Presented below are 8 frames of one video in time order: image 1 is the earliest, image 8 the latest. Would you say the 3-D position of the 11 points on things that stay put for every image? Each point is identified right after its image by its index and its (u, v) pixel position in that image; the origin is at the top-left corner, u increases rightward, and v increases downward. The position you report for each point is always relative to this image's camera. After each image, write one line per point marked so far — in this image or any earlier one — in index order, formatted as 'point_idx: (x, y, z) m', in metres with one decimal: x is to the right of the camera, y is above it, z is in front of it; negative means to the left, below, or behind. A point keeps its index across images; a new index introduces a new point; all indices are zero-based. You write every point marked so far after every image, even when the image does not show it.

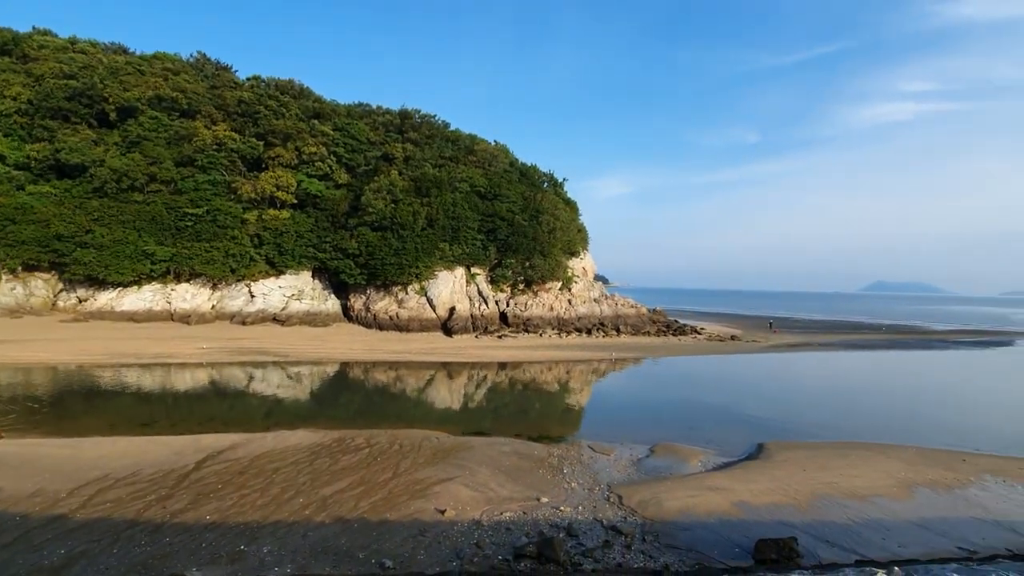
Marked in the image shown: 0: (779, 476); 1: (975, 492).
0: (+3.8, -2.7, +7.7) m
1: (+6.3, -2.8, +7.4) m
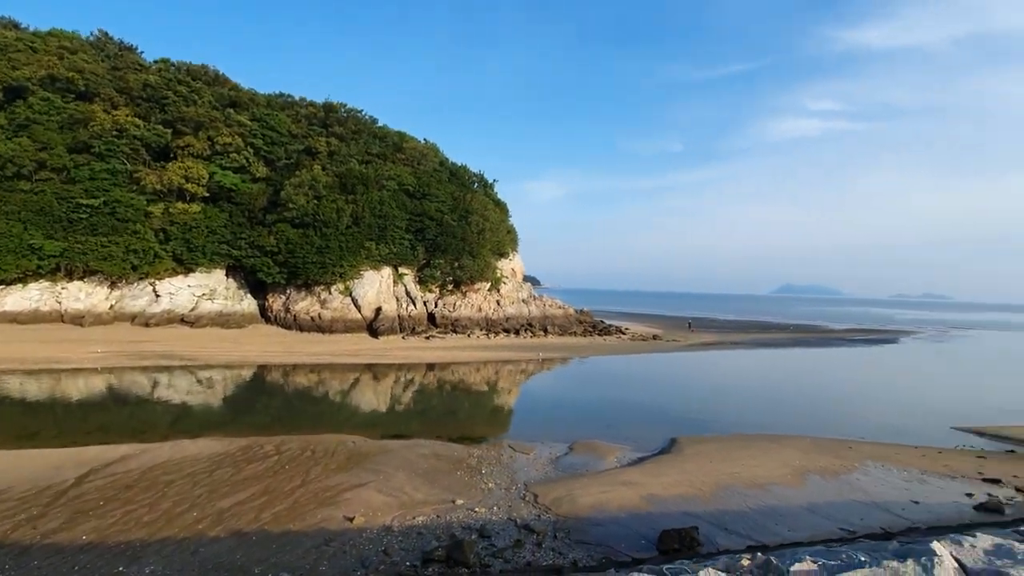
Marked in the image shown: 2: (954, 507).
0: (+2.6, -2.7, +8.1) m
1: (+5.1, -2.8, +8.0) m
2: (+5.6, -2.8, +6.8) m
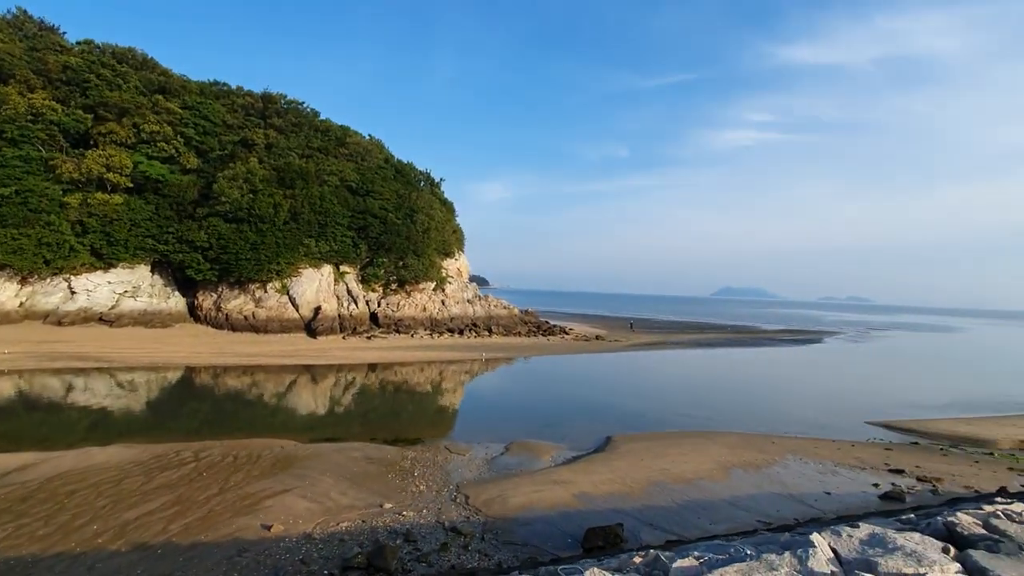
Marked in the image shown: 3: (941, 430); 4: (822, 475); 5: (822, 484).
0: (+1.6, -2.7, +8.2) m
1: (+4.1, -2.8, +8.4) m
2: (+4.7, -2.8, +7.3) m
3: (+9.6, -3.2, +12.0) m
4: (+4.7, -2.8, +8.2) m
5: (+4.5, -2.8, +7.8) m
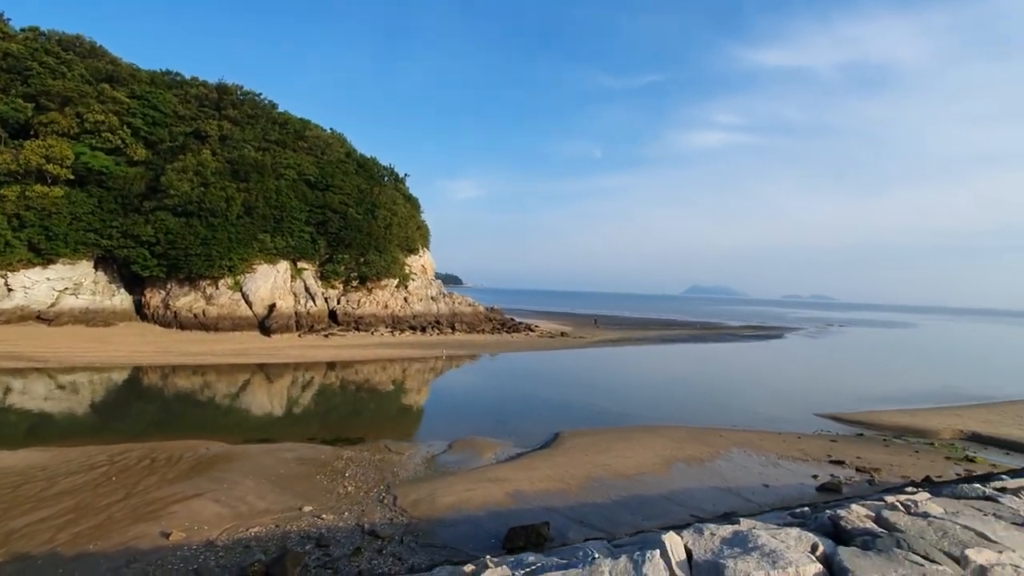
0: (+0.7, -2.6, +8.0) m
1: (+3.2, -2.7, +8.3) m
2: (+3.8, -2.7, +7.2) m
3: (+8.5, -3.0, +12.2) m
4: (+3.8, -2.7, +8.1) m
5: (+3.6, -2.7, +7.7) m
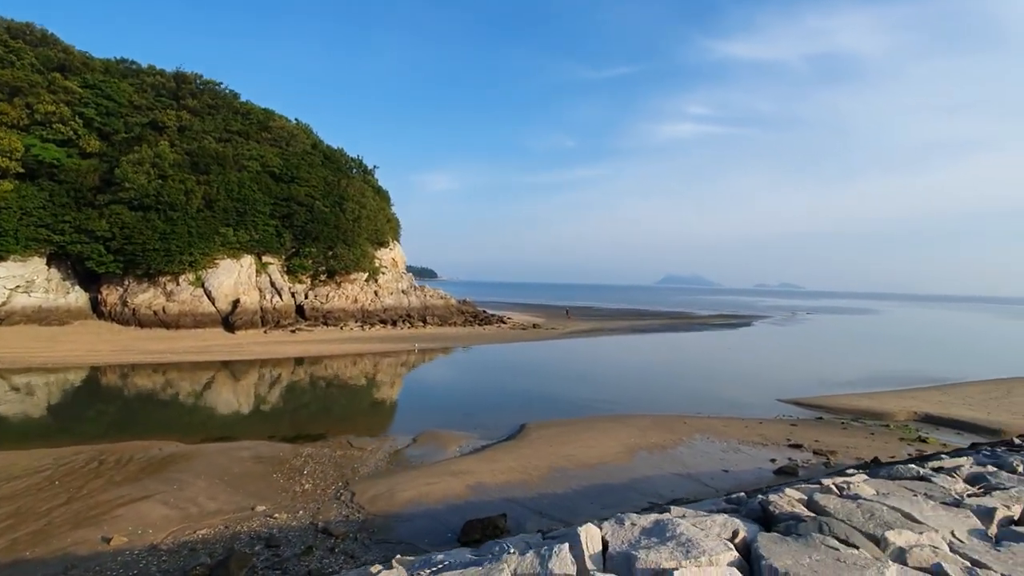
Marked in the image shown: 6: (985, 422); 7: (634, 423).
0: (+0.2, -2.5, +7.9) m
1: (+2.6, -2.5, +8.4) m
2: (+3.3, -2.5, +7.3) m
3: (+7.8, -2.7, +12.5) m
4: (+3.3, -2.5, +8.2) m
5: (+3.0, -2.5, +7.8) m
6: (+9.6, -2.7, +10.9) m
7: (+2.3, -2.5, +10.1) m
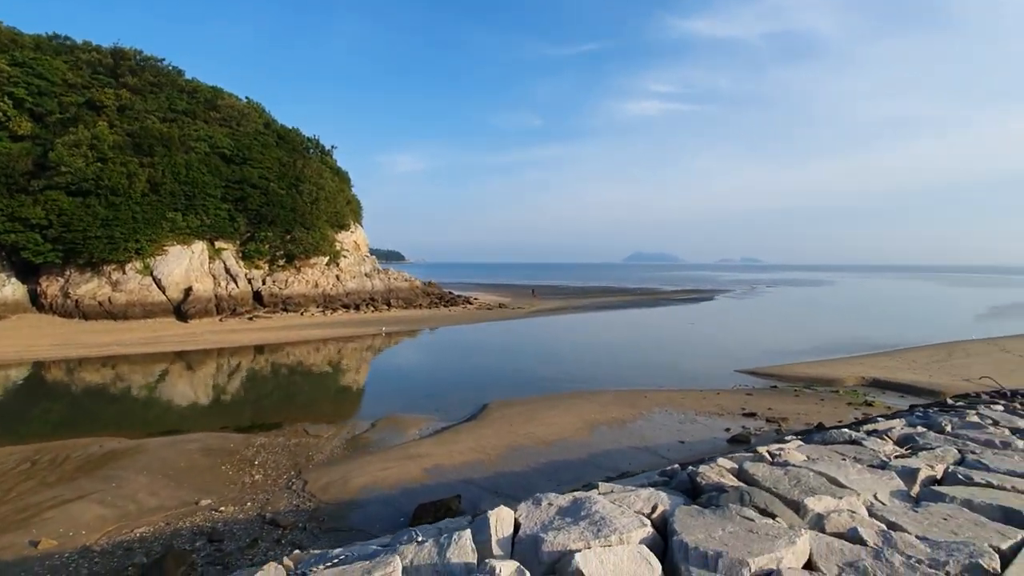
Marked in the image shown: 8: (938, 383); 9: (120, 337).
0: (-0.4, -2.2, +7.9) m
1: (+2.0, -2.1, +8.4) m
2: (+2.8, -2.1, +7.5) m
3: (+6.9, -2.0, +12.9) m
4: (+2.6, -2.1, +8.4) m
5: (+2.4, -2.1, +7.9) m
6: (+8.8, -2.0, +11.4) m
7: (+1.6, -2.1, +10.1) m
8: (+9.0, -2.0, +11.4) m
9: (-14.4, -1.8, +19.7) m
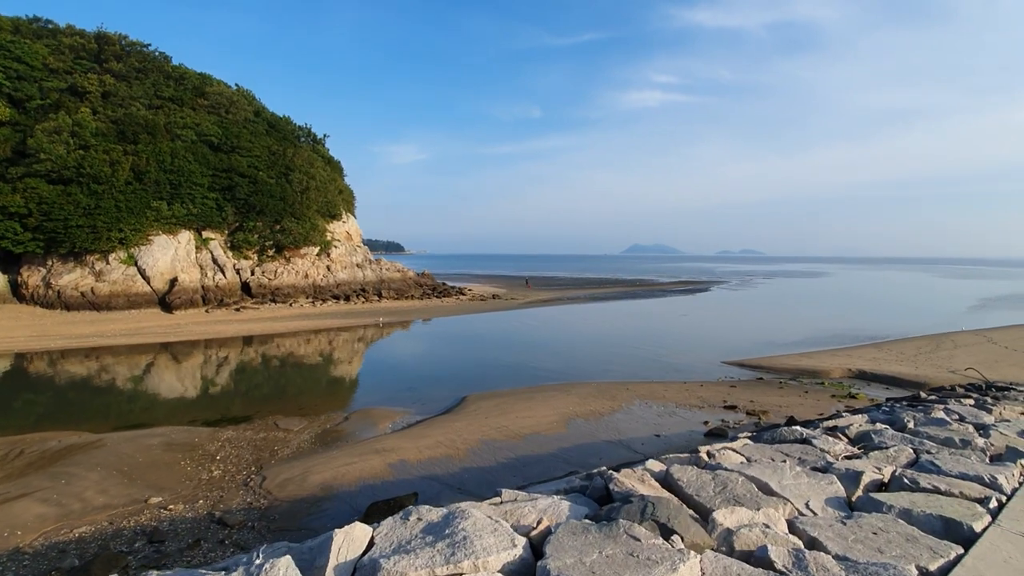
0: (-0.8, -2.0, +7.7) m
1: (+1.6, -2.0, +8.3) m
2: (+2.4, -2.0, +7.3) m
3: (+6.5, -1.8, +12.7) m
4: (+2.2, -2.0, +8.2) m
5: (+2.1, -2.0, +7.7) m
6: (+8.4, -1.8, +11.2) m
7: (+1.2, -1.9, +9.9) m
8: (+8.6, -1.8, +11.3) m
9: (-14.8, -1.5, +19.5) m
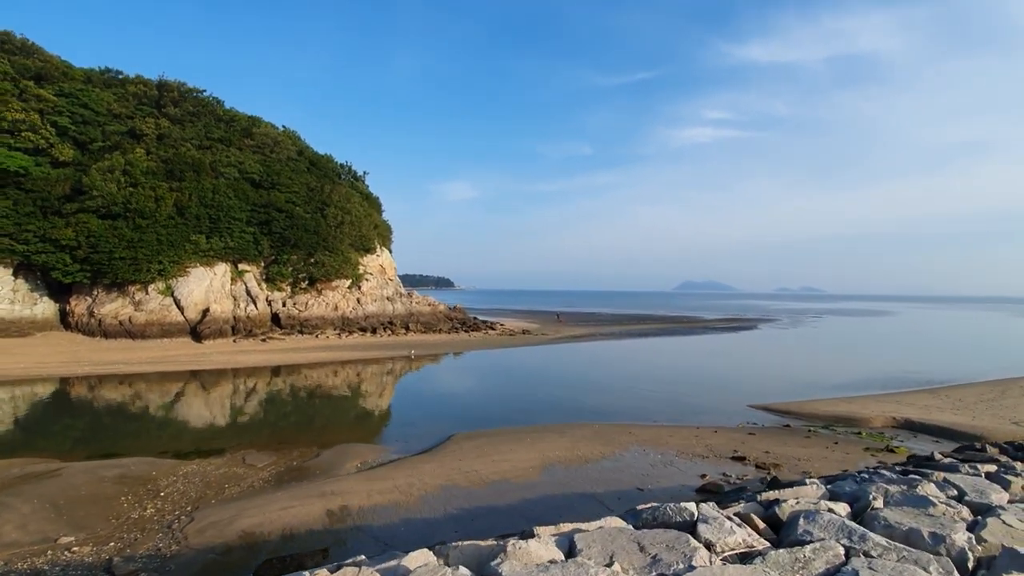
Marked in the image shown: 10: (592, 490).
0: (-1.2, -2.4, +7.0) m
1: (+1.3, -2.4, +7.4) m
2: (+1.9, -2.4, +6.3) m
3: (+6.5, -2.6, +11.3) m
4: (+1.9, -2.4, +7.2) m
5: (+1.7, -2.4, +6.8) m
6: (+8.3, -2.5, +9.7) m
7: (+1.0, -2.4, +9.1) m
8: (+8.5, -2.5, +9.7) m
9: (-14.0, -2.5, +20.0) m
10: (+1.0, -2.4, +6.4) m
